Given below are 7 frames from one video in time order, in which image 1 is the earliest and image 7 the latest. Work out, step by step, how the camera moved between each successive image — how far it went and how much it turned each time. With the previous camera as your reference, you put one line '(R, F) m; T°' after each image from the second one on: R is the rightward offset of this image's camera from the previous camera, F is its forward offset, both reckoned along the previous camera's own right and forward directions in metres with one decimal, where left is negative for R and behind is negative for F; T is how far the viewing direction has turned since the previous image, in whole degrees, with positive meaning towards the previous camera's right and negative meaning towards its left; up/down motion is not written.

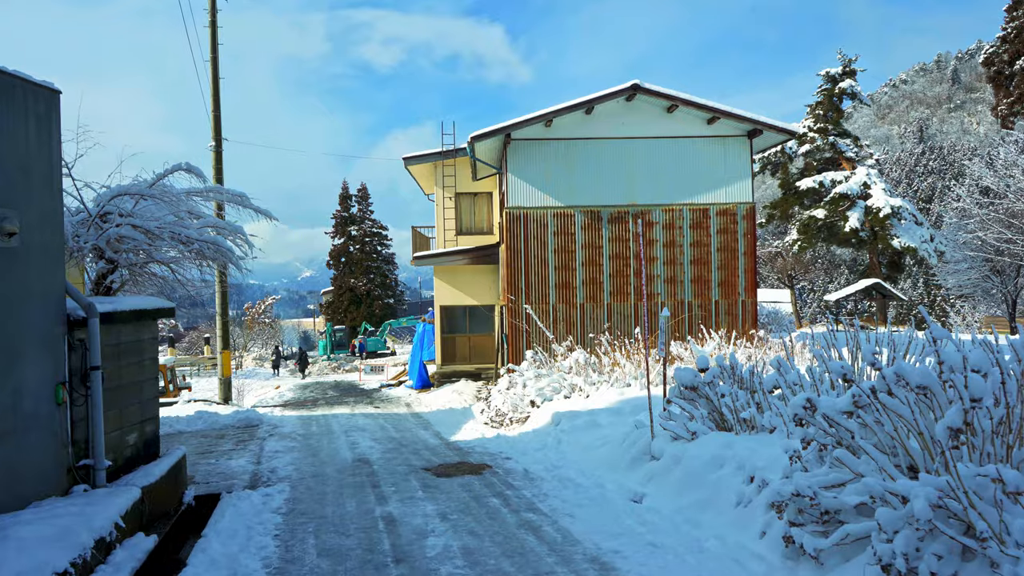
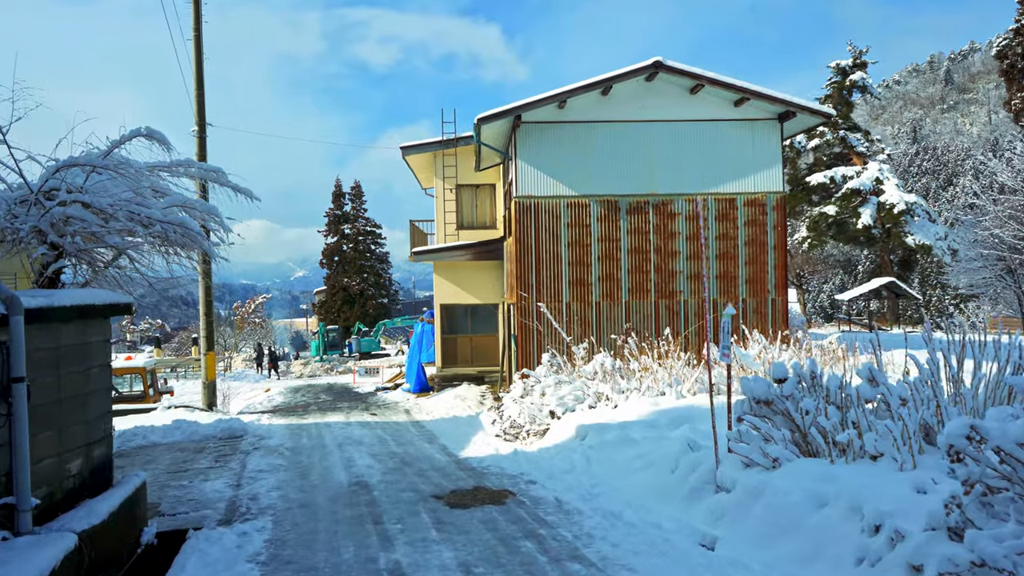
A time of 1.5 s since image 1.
(-0.3, +1.2) m; 0°
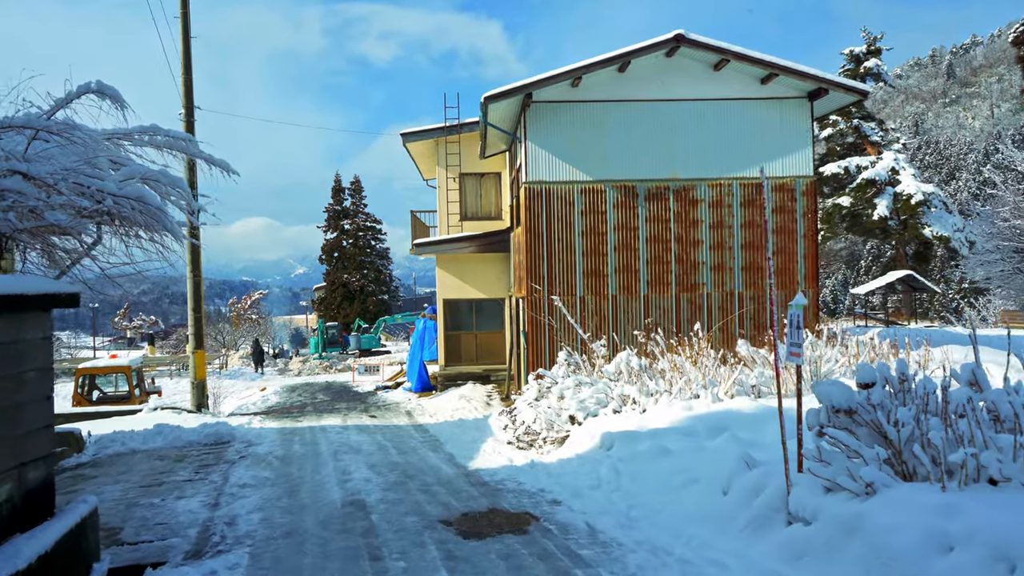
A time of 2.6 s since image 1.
(-0.1, +1.0) m; 0°
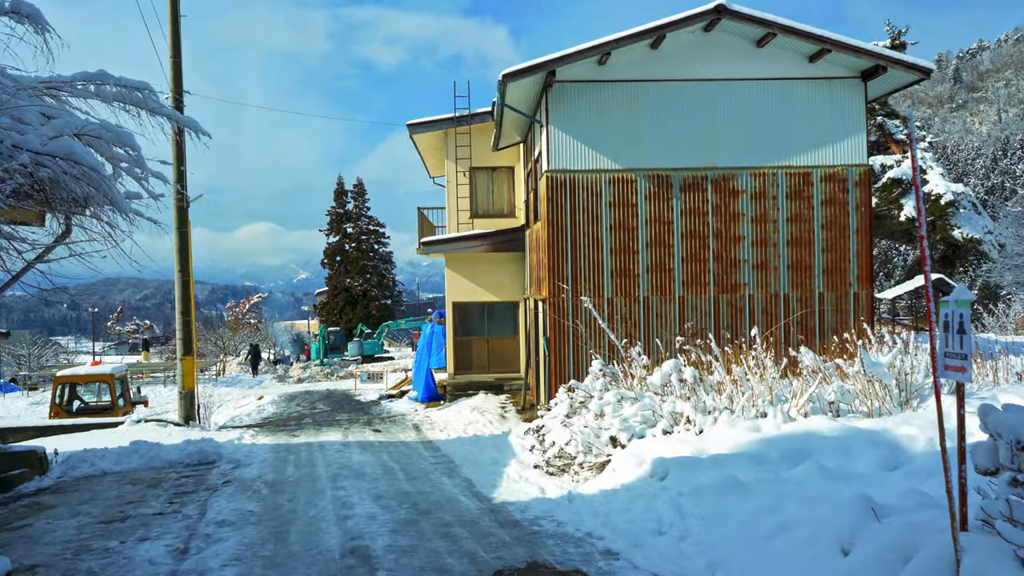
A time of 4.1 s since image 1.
(-0.2, +1.2) m; 0°
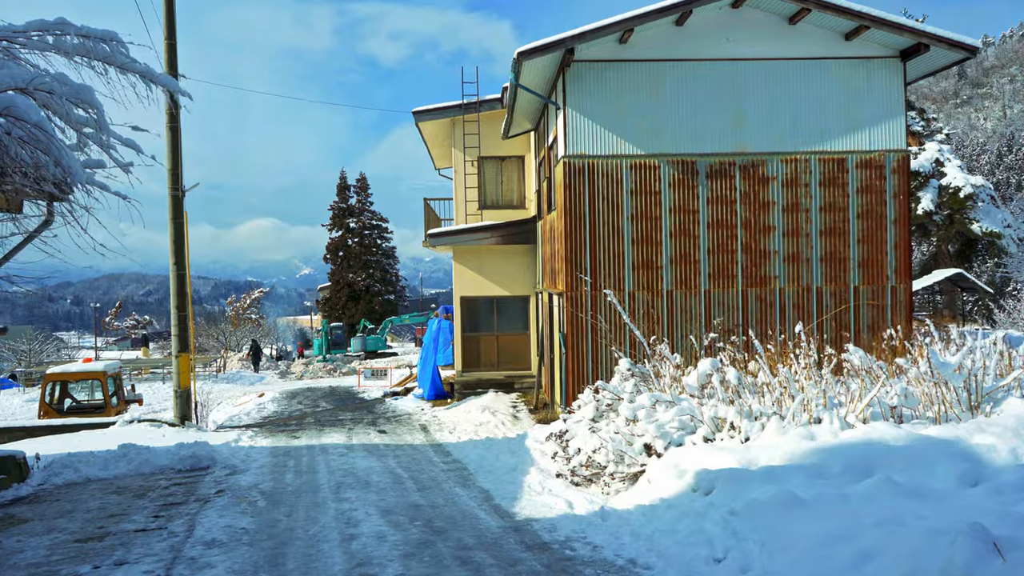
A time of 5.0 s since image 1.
(-0.2, +0.7) m; 0°
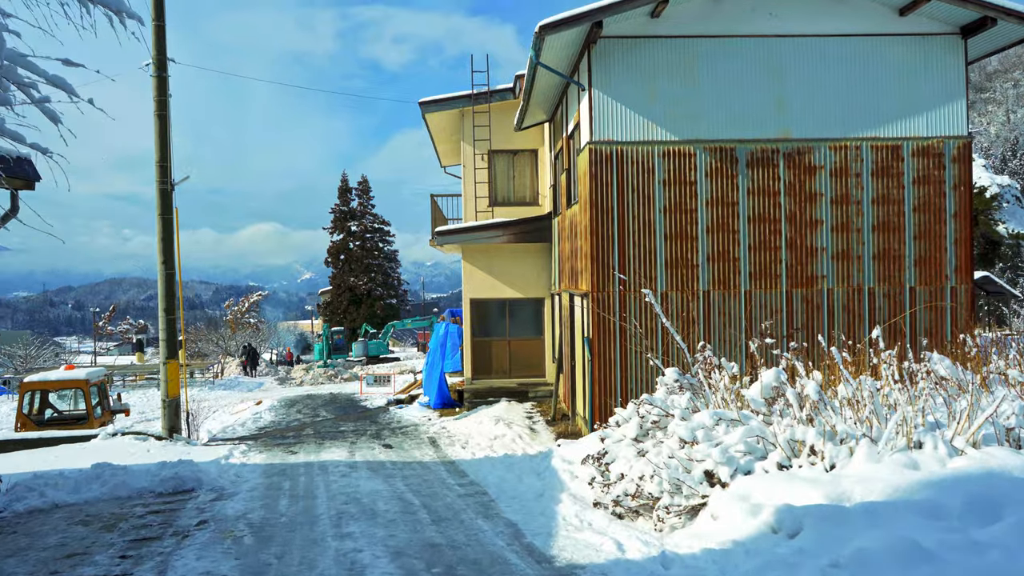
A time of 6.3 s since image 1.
(-0.2, +1.0) m; 0°
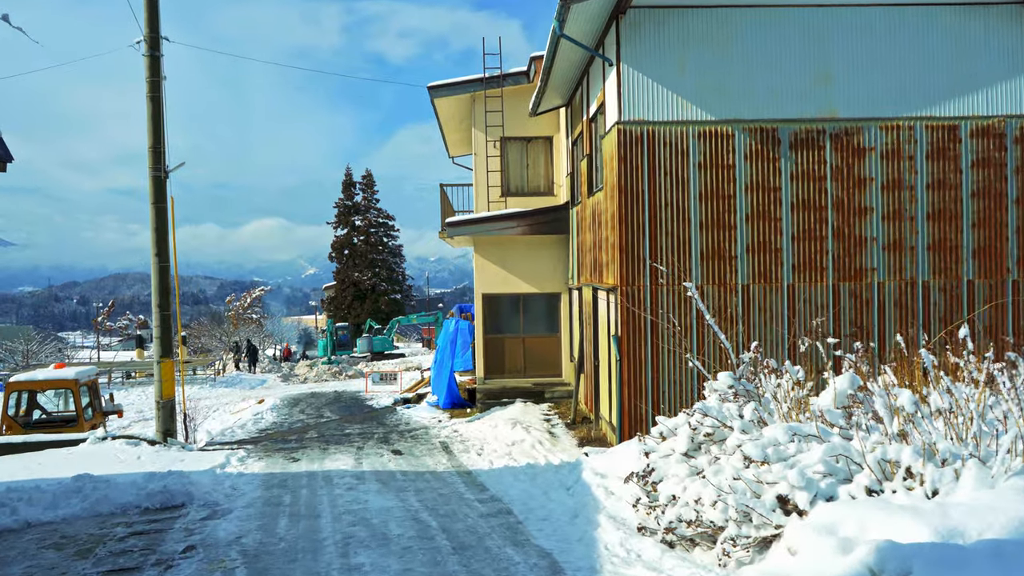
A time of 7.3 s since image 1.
(-0.2, +0.8) m; 0°
